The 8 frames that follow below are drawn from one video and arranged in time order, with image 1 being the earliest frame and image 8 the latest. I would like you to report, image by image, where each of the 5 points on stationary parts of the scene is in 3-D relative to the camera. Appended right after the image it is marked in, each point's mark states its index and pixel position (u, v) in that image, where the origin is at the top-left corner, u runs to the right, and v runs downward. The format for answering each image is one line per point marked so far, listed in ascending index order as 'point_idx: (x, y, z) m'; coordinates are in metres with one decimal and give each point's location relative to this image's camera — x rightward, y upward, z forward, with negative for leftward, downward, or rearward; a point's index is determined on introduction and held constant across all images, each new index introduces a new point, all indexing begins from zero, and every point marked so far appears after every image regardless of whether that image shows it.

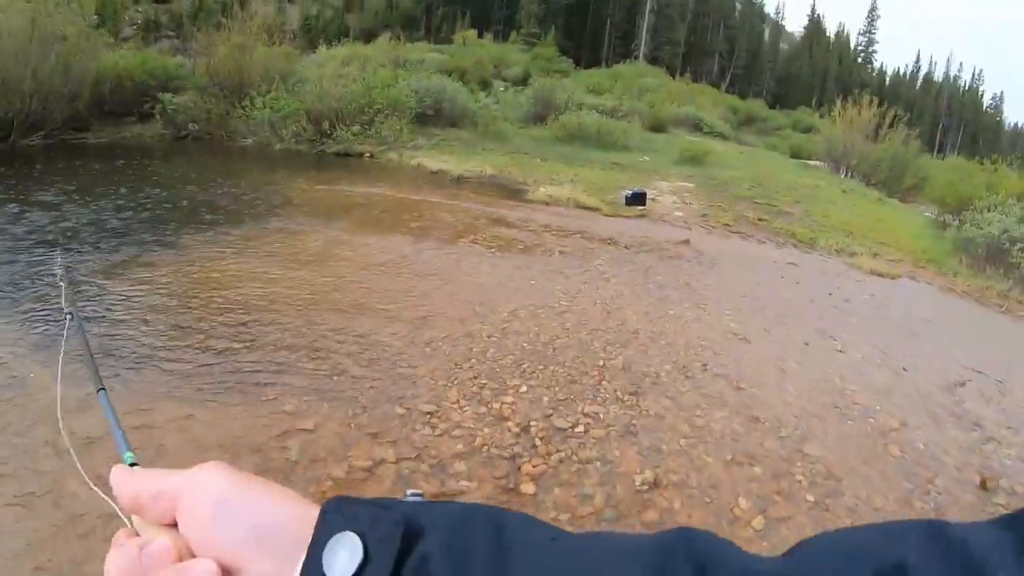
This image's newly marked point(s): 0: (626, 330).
0: (+1.0, -0.4, +6.1) m
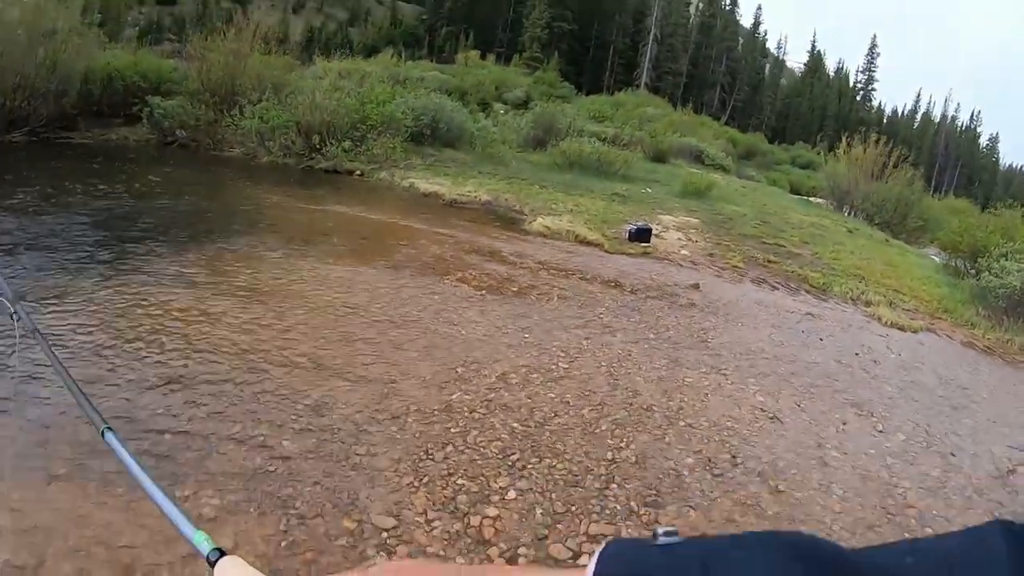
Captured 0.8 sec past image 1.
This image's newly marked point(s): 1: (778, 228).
0: (+0.9, -0.9, +5.1) m
1: (+5.7, +1.3, +15.2) m
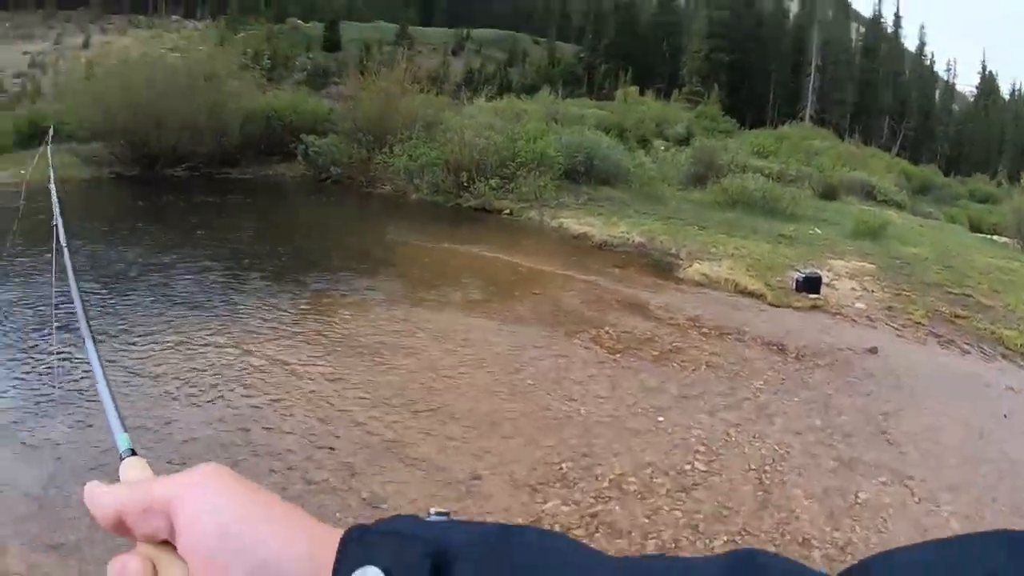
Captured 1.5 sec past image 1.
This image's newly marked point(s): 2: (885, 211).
0: (+1.5, -1.4, +3.8) m
1: (+8.4, +0.1, +12.8) m
2: (+9.1, +1.8, +17.4) m
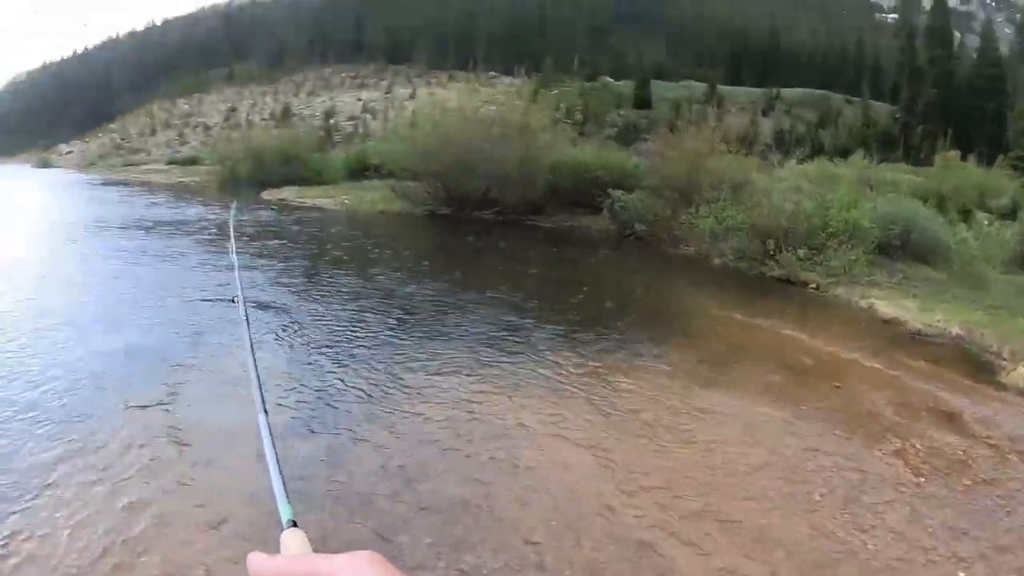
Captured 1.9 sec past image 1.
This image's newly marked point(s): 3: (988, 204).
0: (+2.5, -2.0, +2.7) m
1: (+12.1, -2.1, +9.0) m
2: (+14.5, -0.8, +13.1) m
3: (+11.6, +2.3, +18.3) m
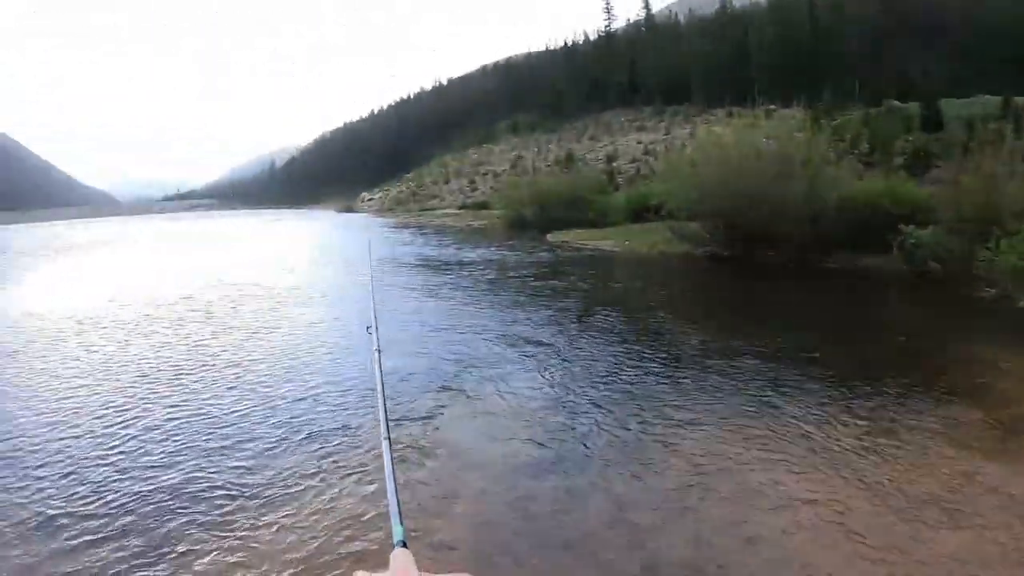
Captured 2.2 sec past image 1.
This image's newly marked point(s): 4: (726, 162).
0: (+2.8, -2.2, +1.5) m
1: (+14.0, -2.7, +3.7) m
2: (+17.7, -1.7, +6.7) m
3: (+17.1, +1.1, +12.7) m
4: (+5.6, +3.2, +18.2) m
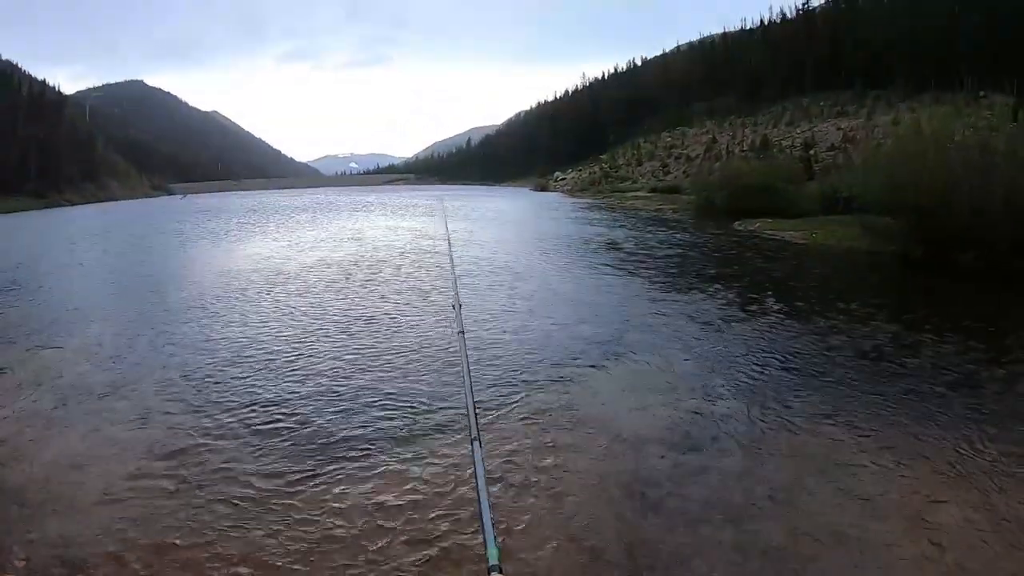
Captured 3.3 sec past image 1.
0: (+2.2, -2.4, +1.2) m
1: (+13.5, -3.7, +0.6) m
2: (+18.0, -3.0, +2.5) m
3: (+19.1, 0.0, +8.4) m
4: (+9.5, +3.1, +16.5) m
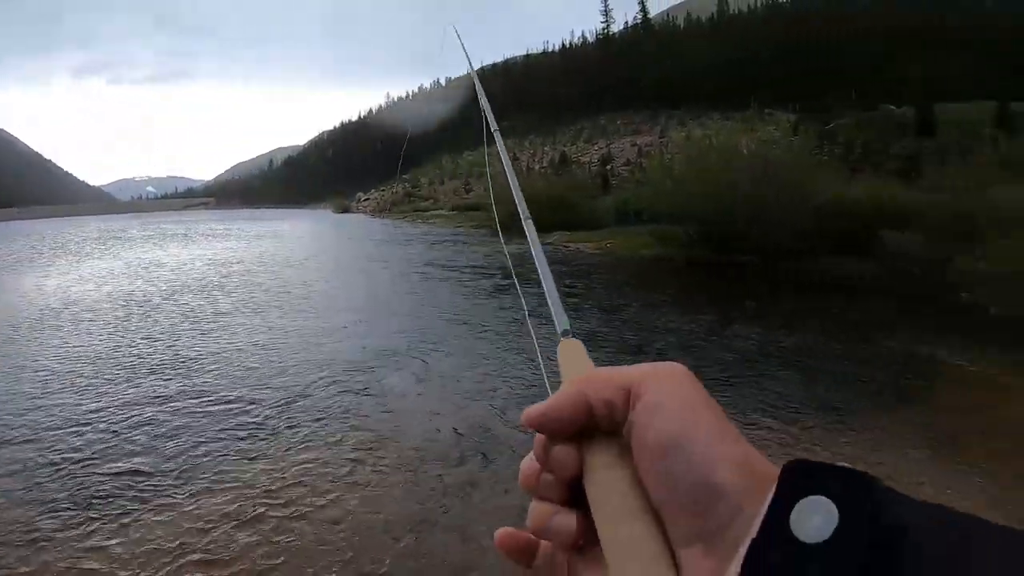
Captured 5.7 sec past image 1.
0: (+2.6, -2.2, +1.5) m
1: (+13.8, -2.9, +3.8) m
2: (+17.6, -2.0, +6.9) m
3: (+16.9, +0.9, +12.9) m
4: (+5.4, +3.2, +18.3) m
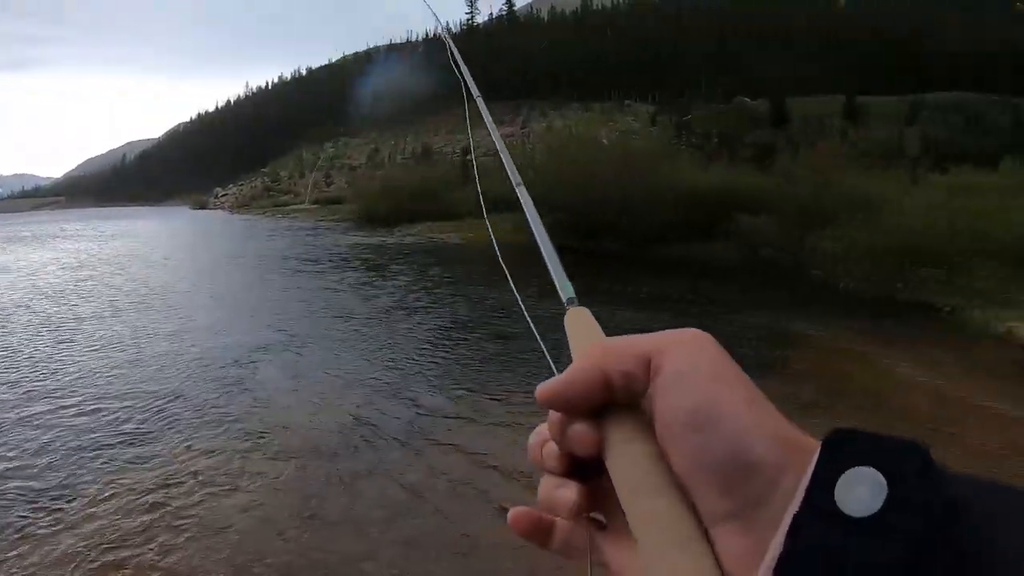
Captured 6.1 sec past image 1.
0: (+2.7, -2.1, +2.1) m
1: (+13.3, -2.2, +6.5) m
2: (+16.4, -1.1, +10.1) m
3: (+14.5, +1.7, +15.9) m
4: (+2.0, +3.5, +19.0) m
